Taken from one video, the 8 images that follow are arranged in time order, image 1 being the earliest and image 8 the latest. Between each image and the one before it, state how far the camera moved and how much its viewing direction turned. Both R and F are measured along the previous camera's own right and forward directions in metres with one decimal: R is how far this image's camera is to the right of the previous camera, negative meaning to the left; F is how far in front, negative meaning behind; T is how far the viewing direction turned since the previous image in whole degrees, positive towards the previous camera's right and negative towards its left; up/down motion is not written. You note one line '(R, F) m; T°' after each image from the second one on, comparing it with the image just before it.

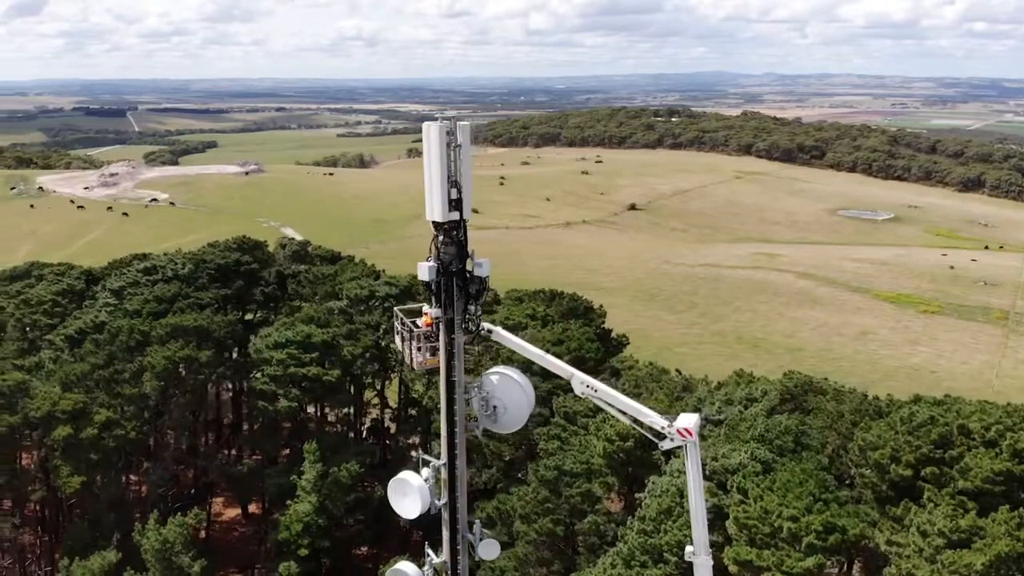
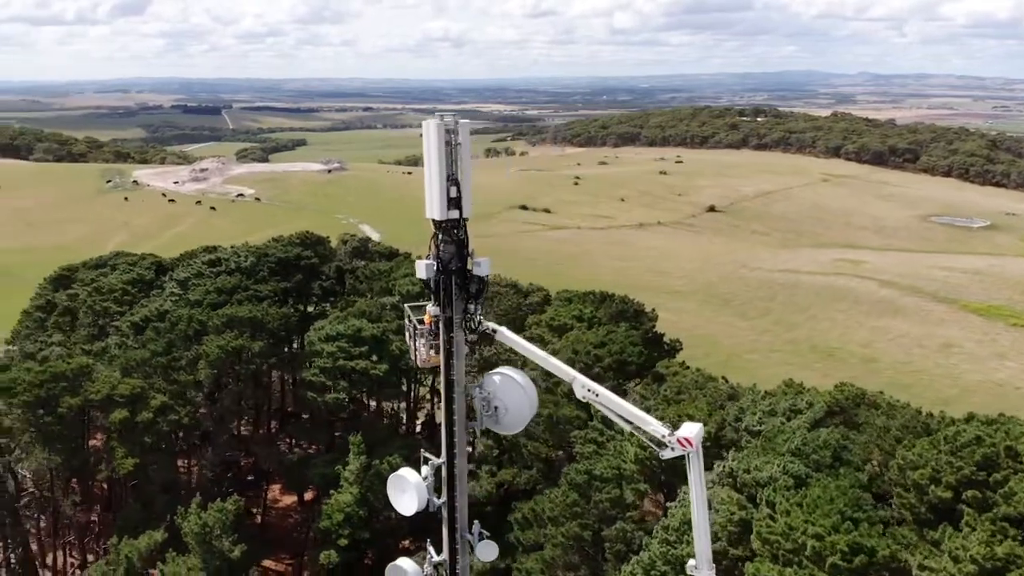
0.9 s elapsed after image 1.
(+1.6, +0.2) m; -6°
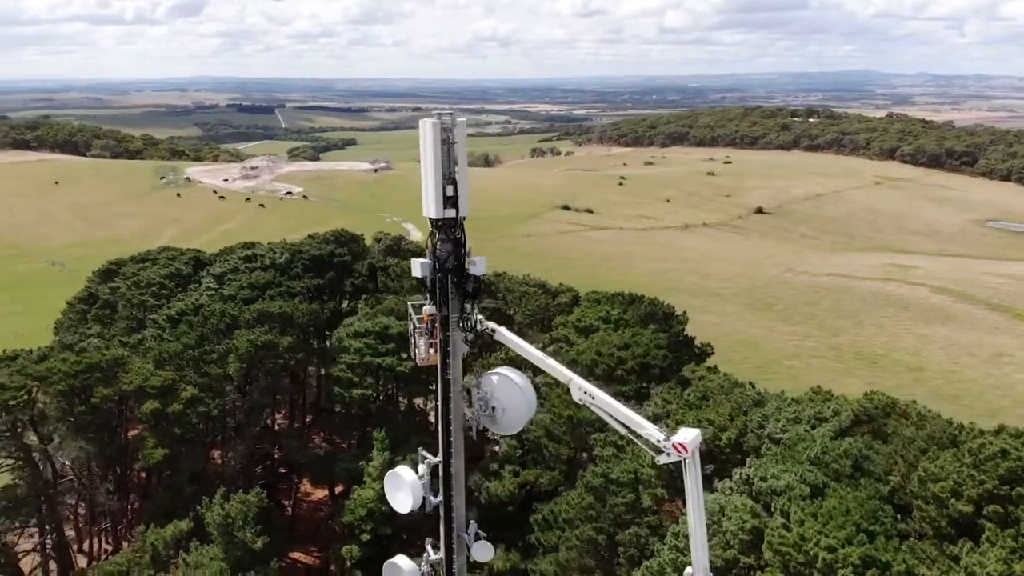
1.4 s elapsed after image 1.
(+1.0, +0.1) m; -3°
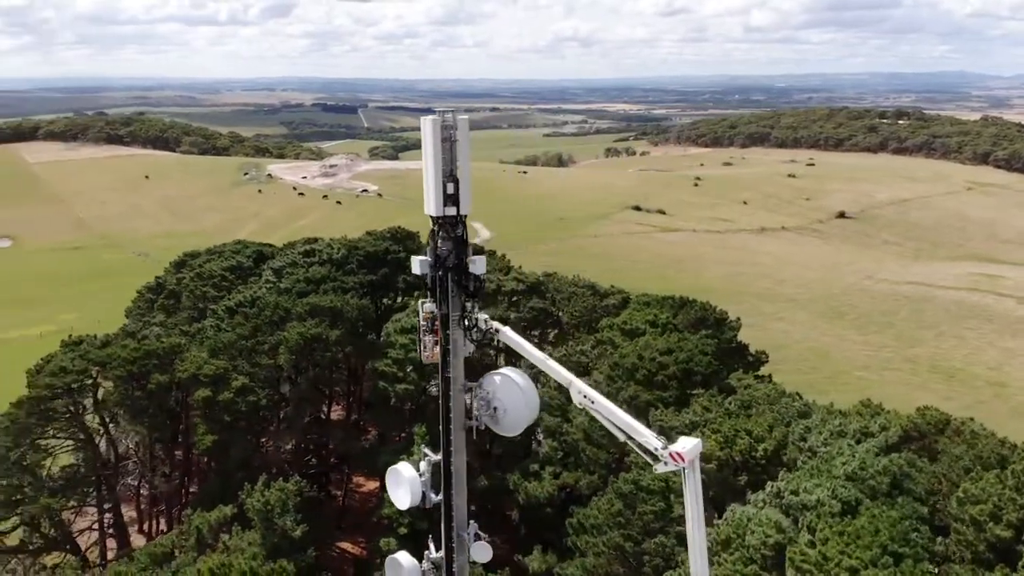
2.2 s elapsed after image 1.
(+1.5, +0.2) m; -6°
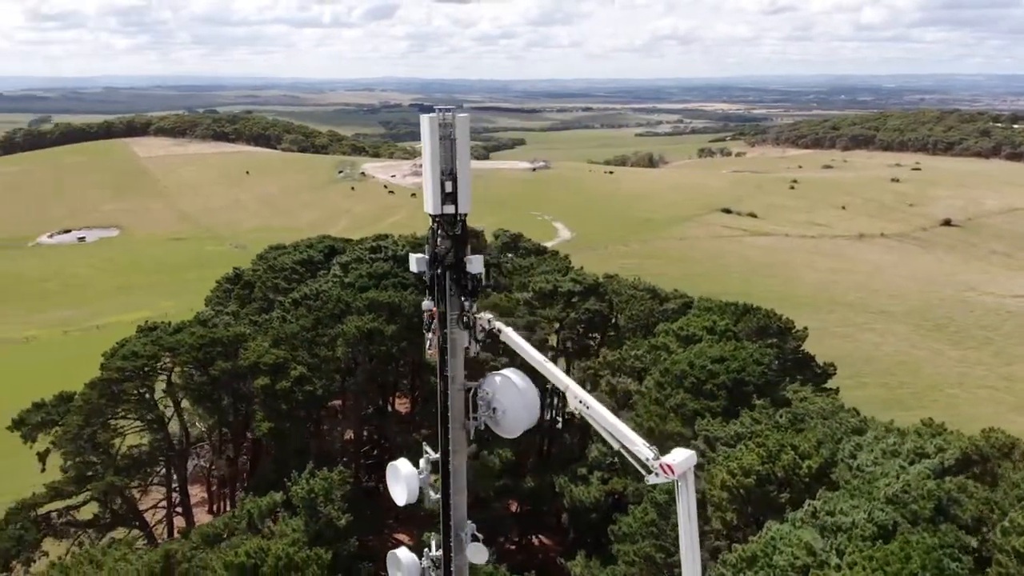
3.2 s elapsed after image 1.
(+1.8, +0.3) m; -7°
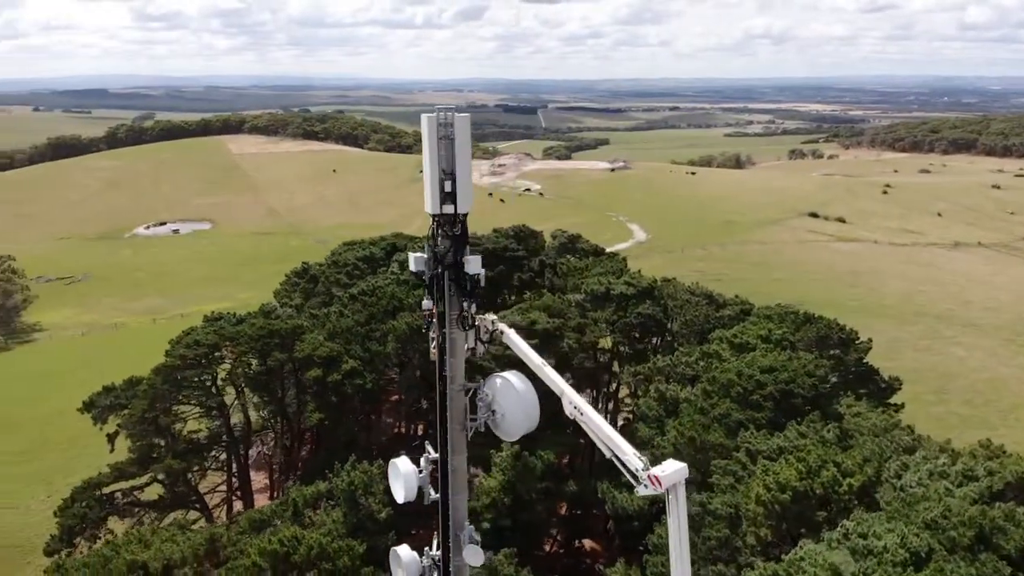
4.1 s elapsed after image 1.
(+1.6, +0.3) m; -6°
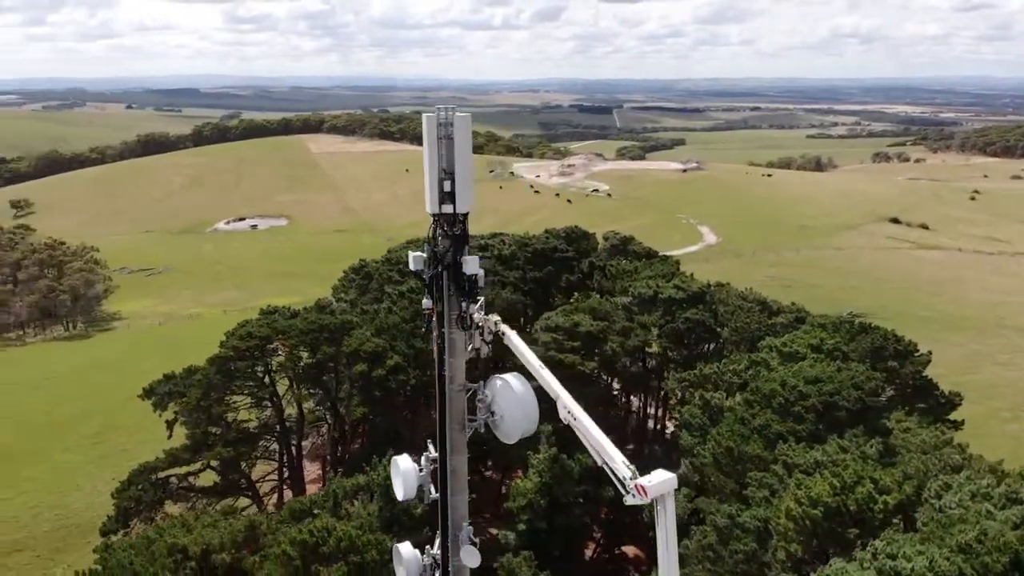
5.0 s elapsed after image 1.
(+1.4, +0.2) m; -5°
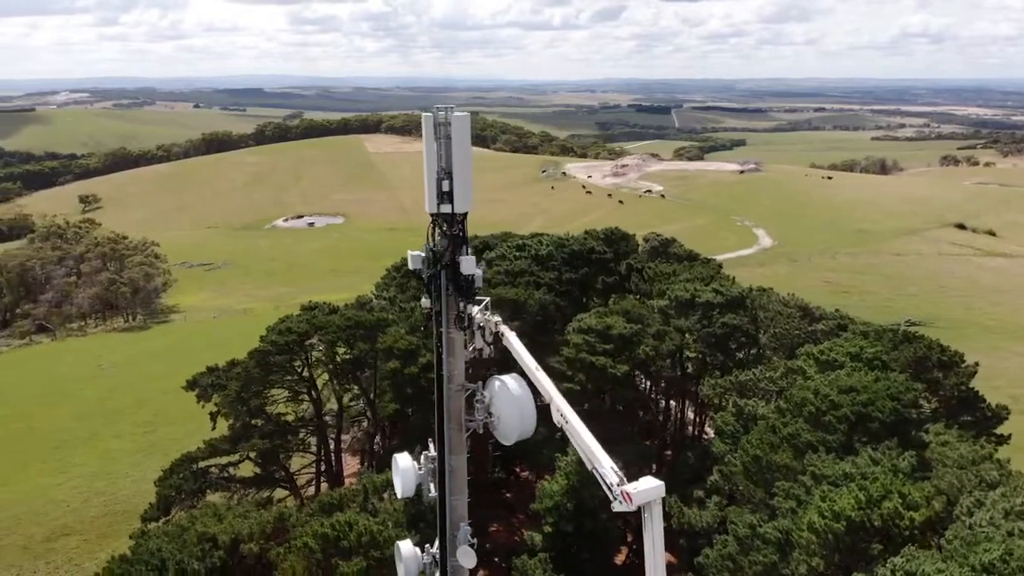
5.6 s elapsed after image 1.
(+1.1, +0.1) m; -4°
